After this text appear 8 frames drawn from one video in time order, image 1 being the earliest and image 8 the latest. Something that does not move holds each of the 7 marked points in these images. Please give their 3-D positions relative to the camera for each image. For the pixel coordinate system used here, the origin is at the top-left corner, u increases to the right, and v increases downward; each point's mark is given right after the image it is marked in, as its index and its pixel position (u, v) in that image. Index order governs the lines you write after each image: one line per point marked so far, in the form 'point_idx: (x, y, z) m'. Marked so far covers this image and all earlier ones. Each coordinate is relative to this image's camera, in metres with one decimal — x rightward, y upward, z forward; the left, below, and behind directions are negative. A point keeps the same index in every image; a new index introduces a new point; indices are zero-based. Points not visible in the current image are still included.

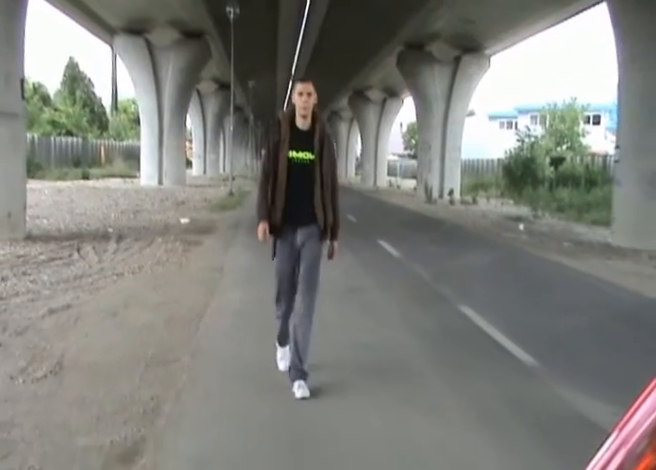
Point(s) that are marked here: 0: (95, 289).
0: (-3.8, -0.9, +10.4) m
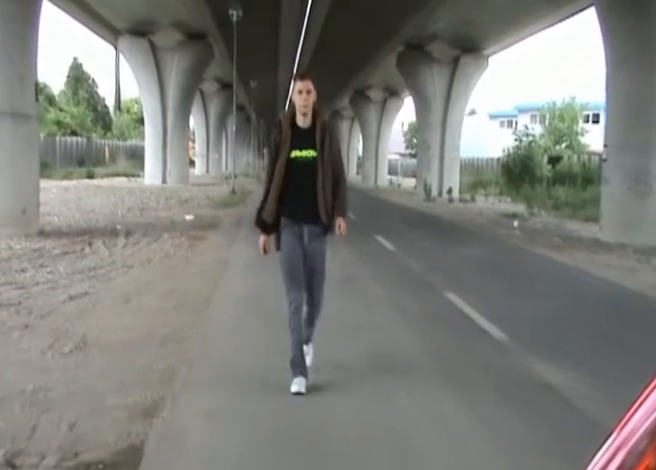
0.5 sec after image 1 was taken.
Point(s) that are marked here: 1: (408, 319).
0: (-3.8, -0.8, +11.1) m
1: (+1.2, -1.2, +9.6) m
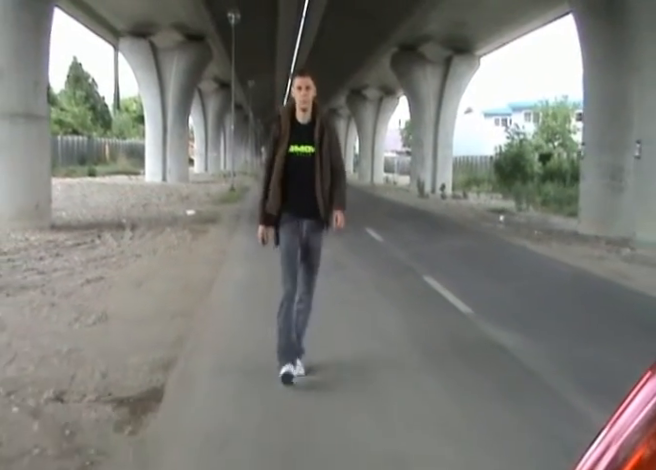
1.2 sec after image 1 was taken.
0: (-4.0, -0.6, +12.2) m
1: (+1.0, -1.0, +10.7) m
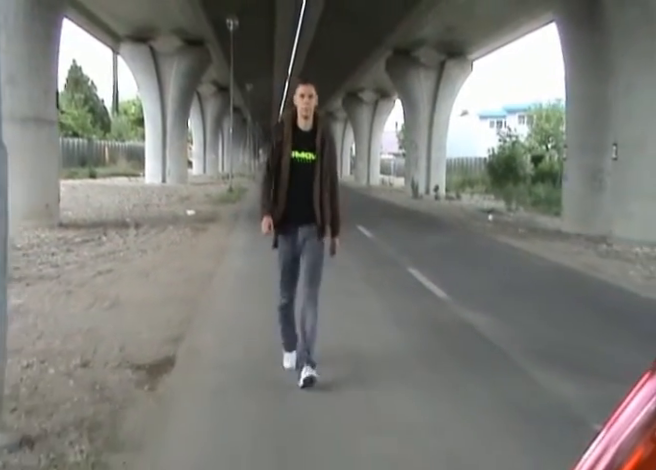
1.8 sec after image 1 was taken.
0: (-4.1, -0.5, +13.2) m
1: (+0.9, -0.9, +11.7) m
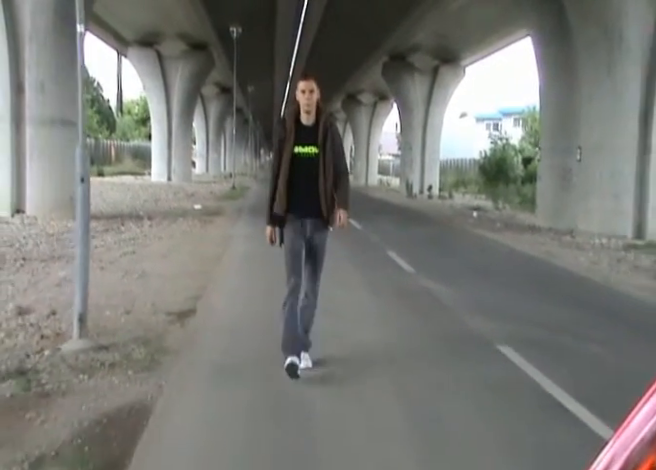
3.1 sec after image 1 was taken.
0: (-4.3, -0.2, +15.2) m
1: (+0.7, -0.7, +13.7) m
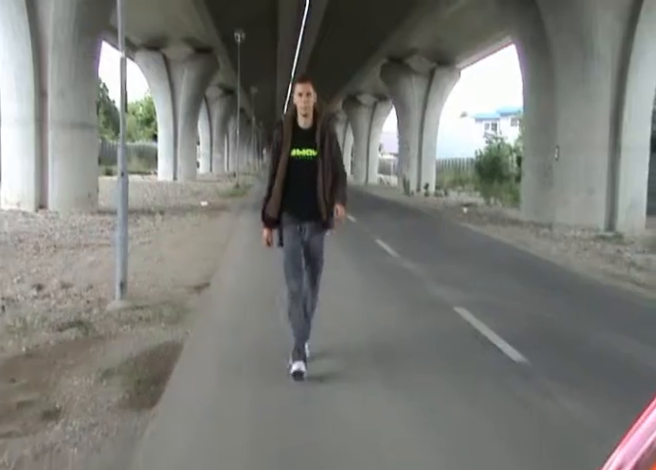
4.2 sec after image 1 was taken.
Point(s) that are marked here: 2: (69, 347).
0: (-4.4, 0.0, +16.9) m
1: (+0.6, -0.4, +15.4) m
2: (-2.7, -1.1, +6.5) m
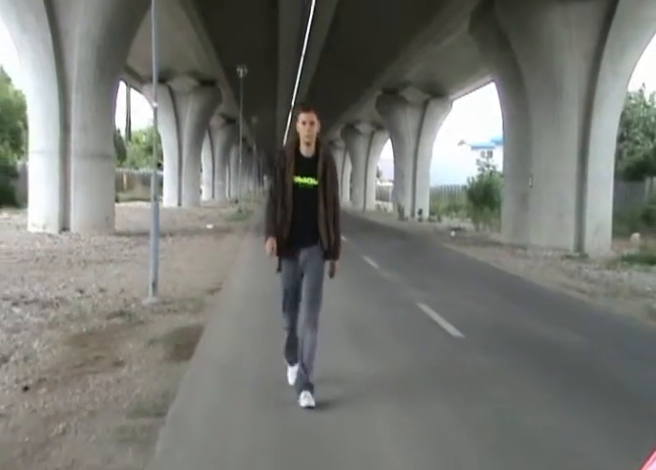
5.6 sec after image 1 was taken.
0: (-4.6, -0.6, +19.0) m
1: (+0.4, -0.9, +17.5) m
2: (-2.8, -1.3, +8.6) m
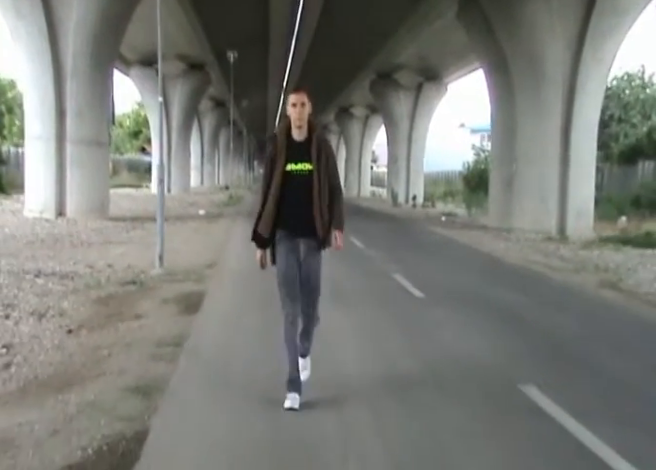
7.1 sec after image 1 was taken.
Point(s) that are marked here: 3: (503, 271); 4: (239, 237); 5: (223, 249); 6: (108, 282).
0: (-5.0, -0.1, +20.0) m
1: (0.0, -0.4, +18.5) m
2: (-3.0, -0.9, +9.6) m
3: (+4.0, -0.9, +15.0) m
4: (-2.8, -0.1, +19.8) m
5: (-2.8, -0.5, +16.5) m
6: (-3.7, -0.8, +10.4) m
